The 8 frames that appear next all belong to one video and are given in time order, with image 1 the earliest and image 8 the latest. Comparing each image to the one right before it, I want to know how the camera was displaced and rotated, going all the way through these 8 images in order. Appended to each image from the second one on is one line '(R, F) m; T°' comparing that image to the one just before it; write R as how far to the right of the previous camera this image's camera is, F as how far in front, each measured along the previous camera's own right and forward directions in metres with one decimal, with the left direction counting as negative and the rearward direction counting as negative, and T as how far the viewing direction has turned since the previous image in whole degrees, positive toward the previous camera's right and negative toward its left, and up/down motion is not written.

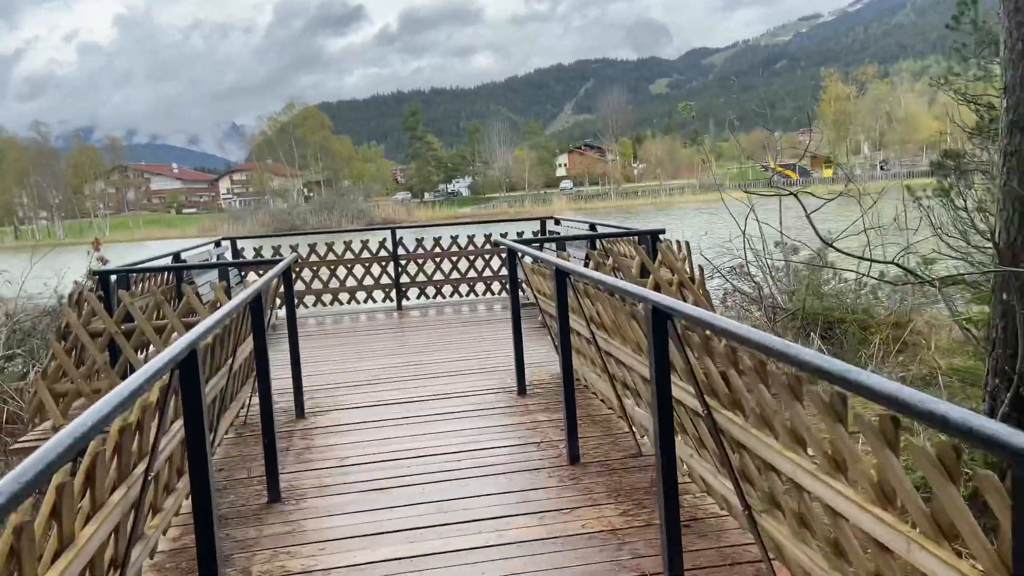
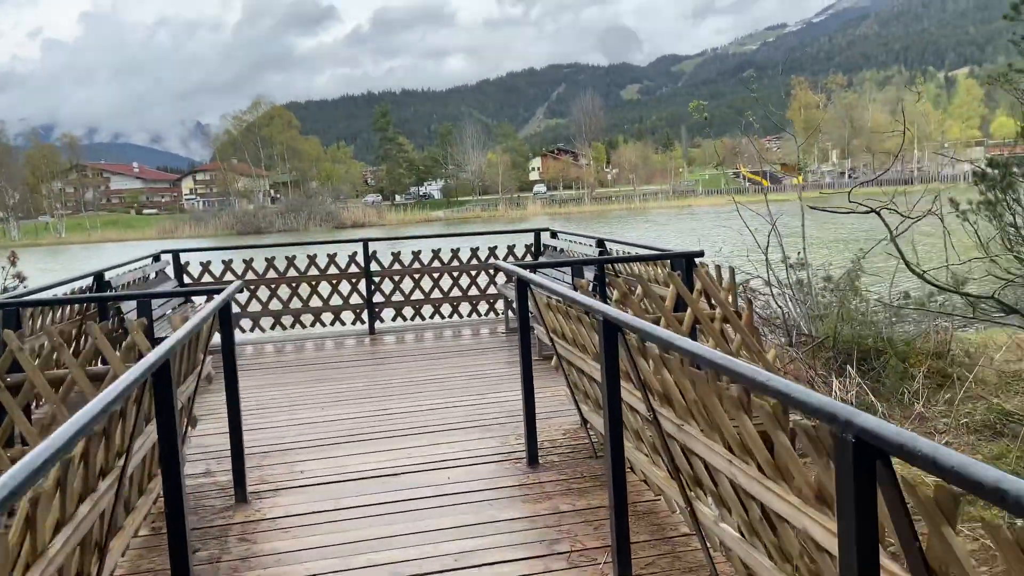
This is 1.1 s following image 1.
(-0.2, +0.9) m; +2°
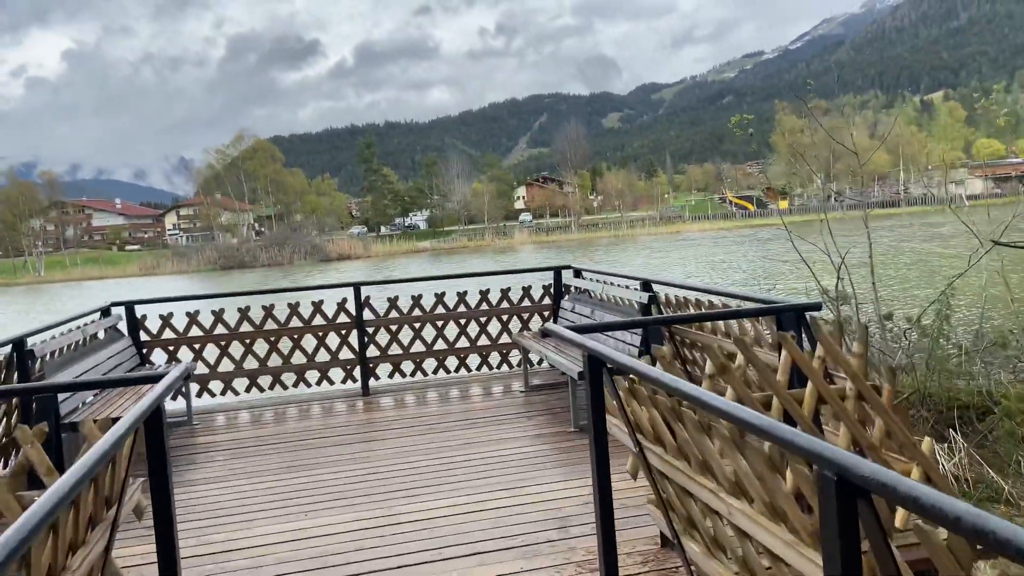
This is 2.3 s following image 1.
(-0.2, +1.0) m; +1°
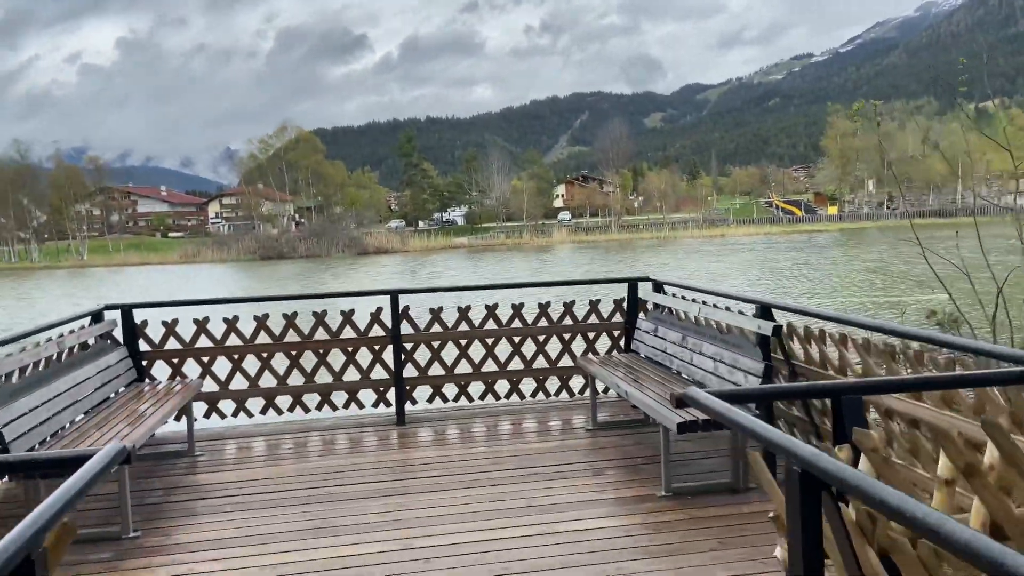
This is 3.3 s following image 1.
(-0.2, +0.9) m; -3°
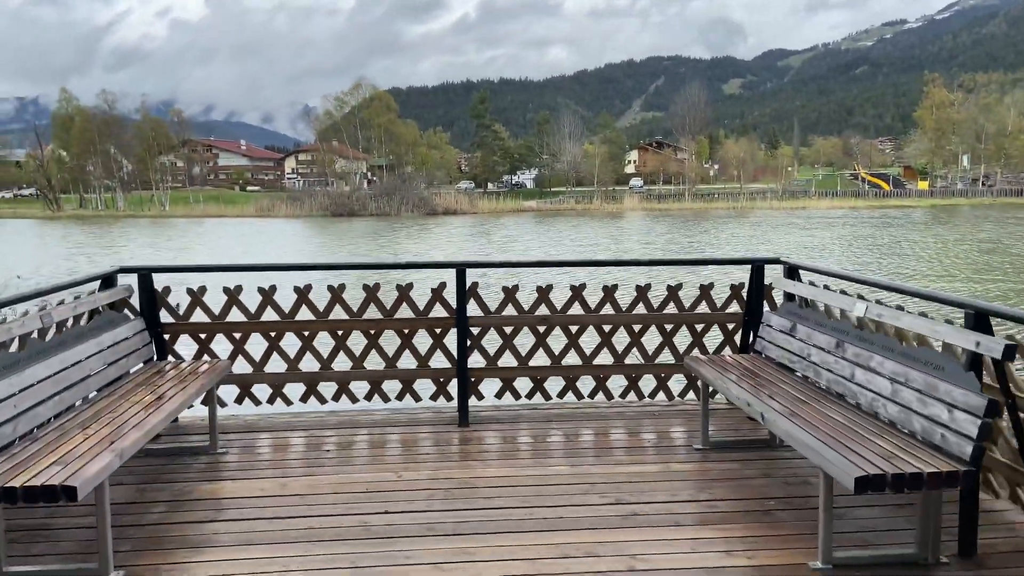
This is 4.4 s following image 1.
(-0.1, +0.9) m; -5°
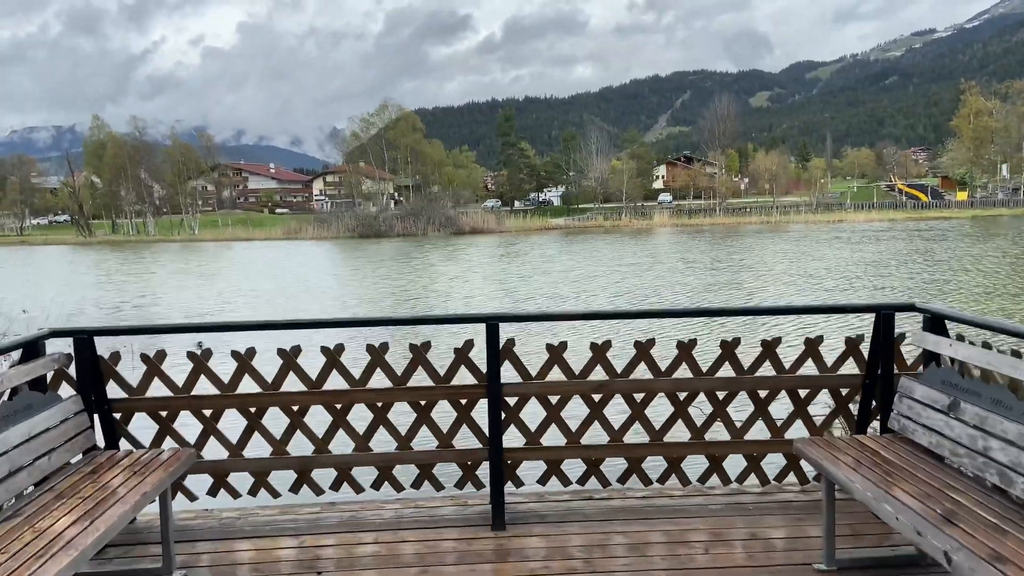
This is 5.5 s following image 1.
(-0.1, +0.9) m; -2°
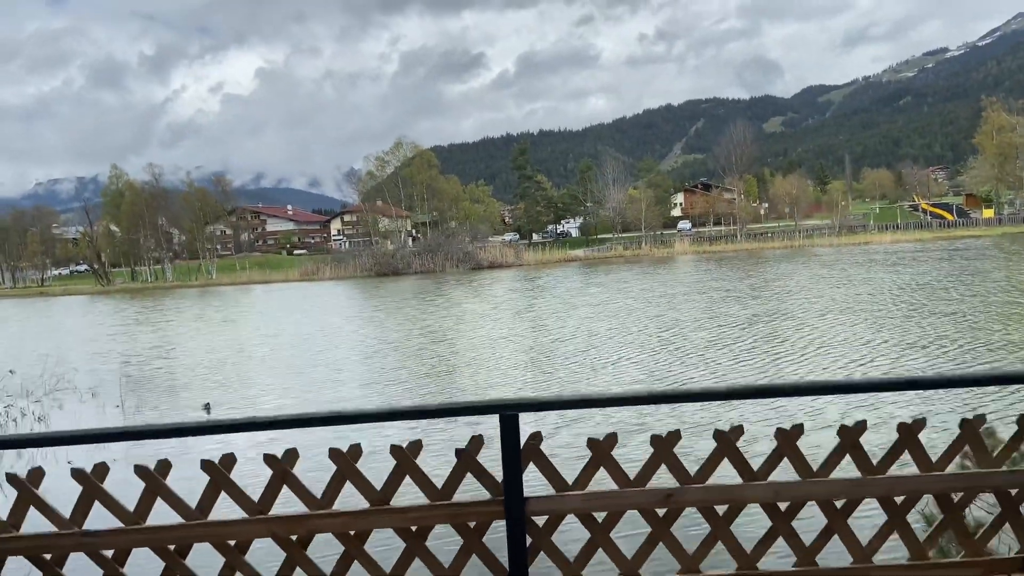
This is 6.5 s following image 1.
(0.0, +0.9) m; -1°
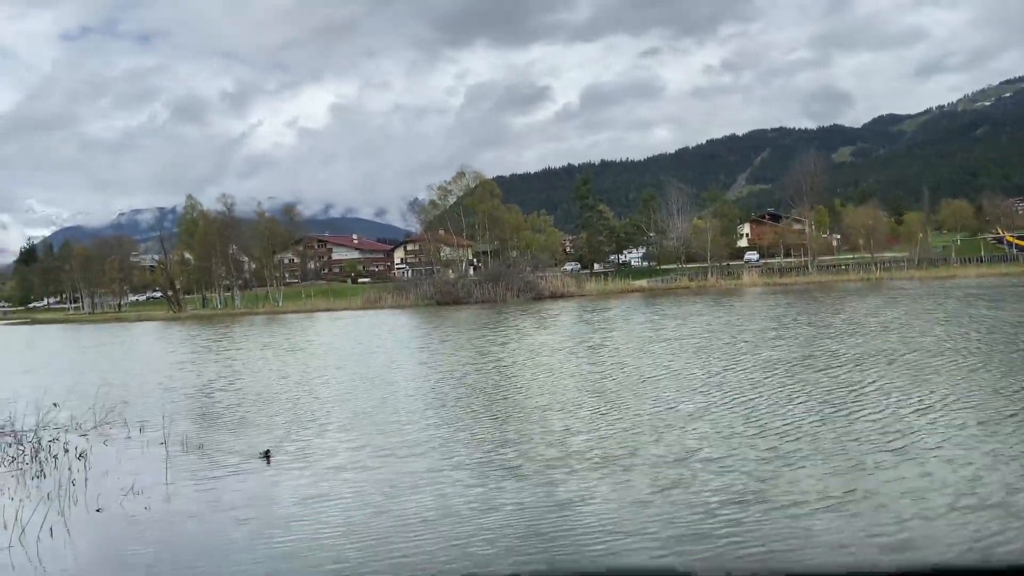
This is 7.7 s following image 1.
(-0.1, +0.8) m; -5°
